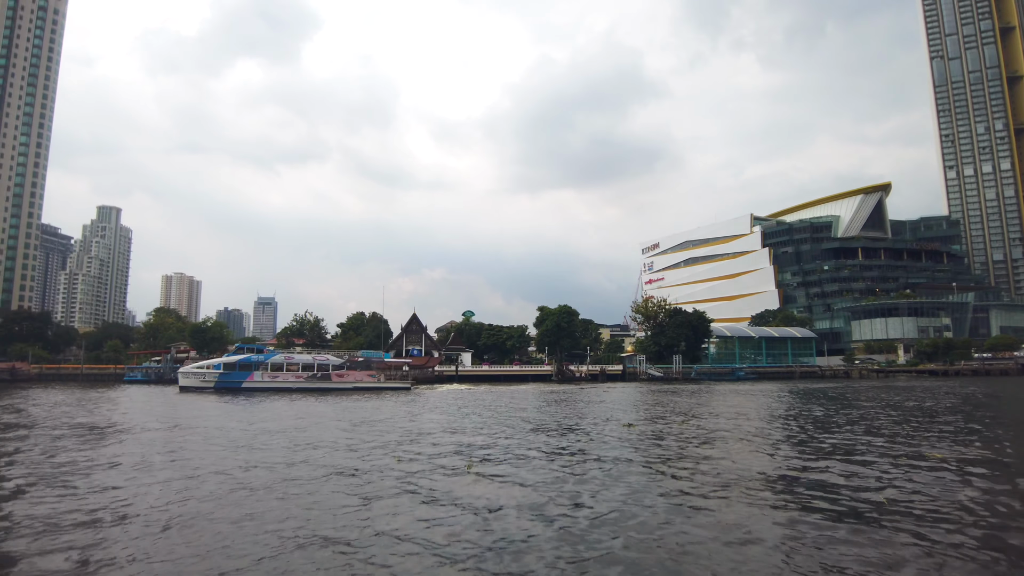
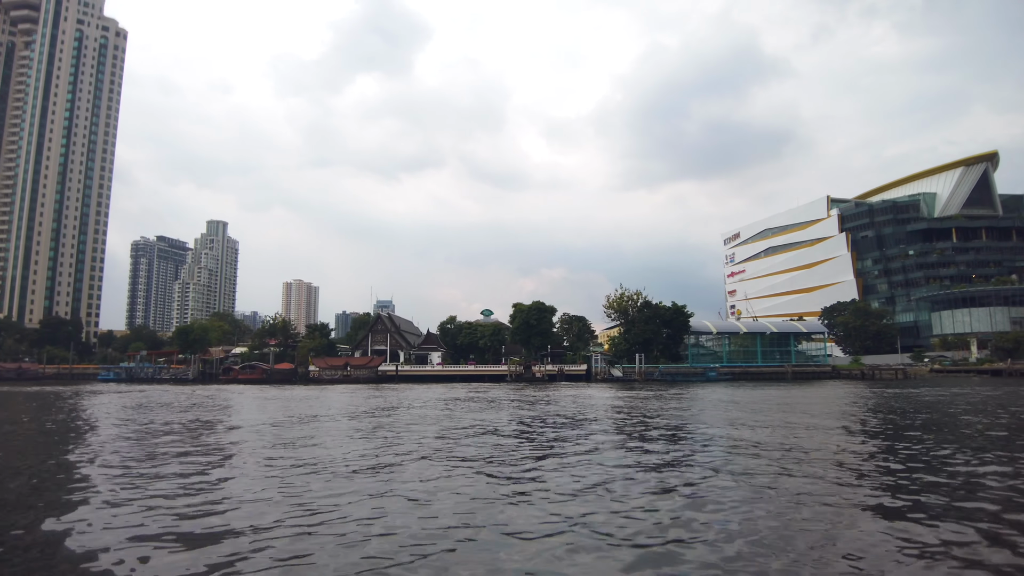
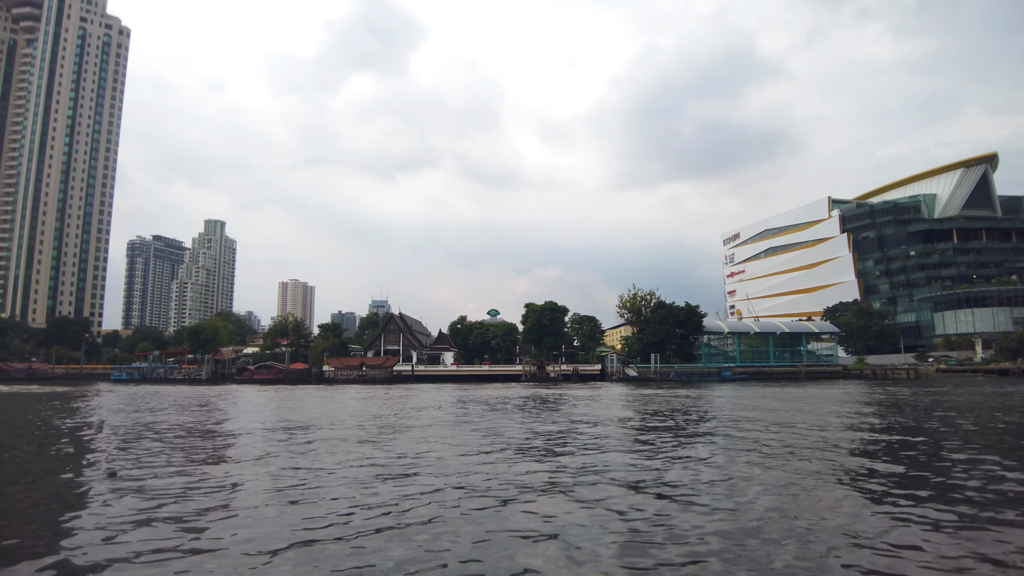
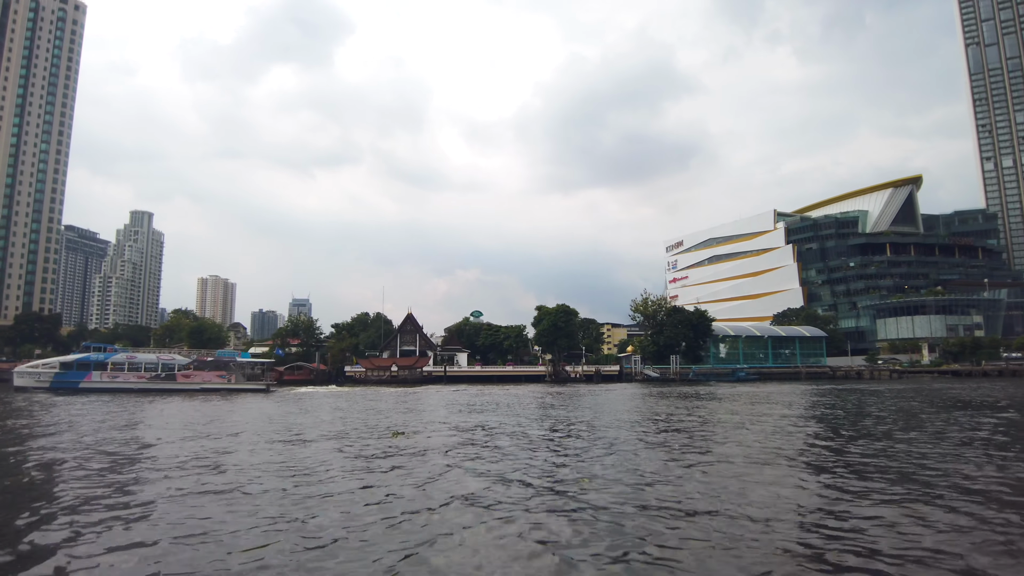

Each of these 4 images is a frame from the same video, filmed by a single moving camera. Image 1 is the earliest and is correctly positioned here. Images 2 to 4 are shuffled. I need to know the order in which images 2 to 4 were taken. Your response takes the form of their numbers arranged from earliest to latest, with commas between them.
4, 3, 2
